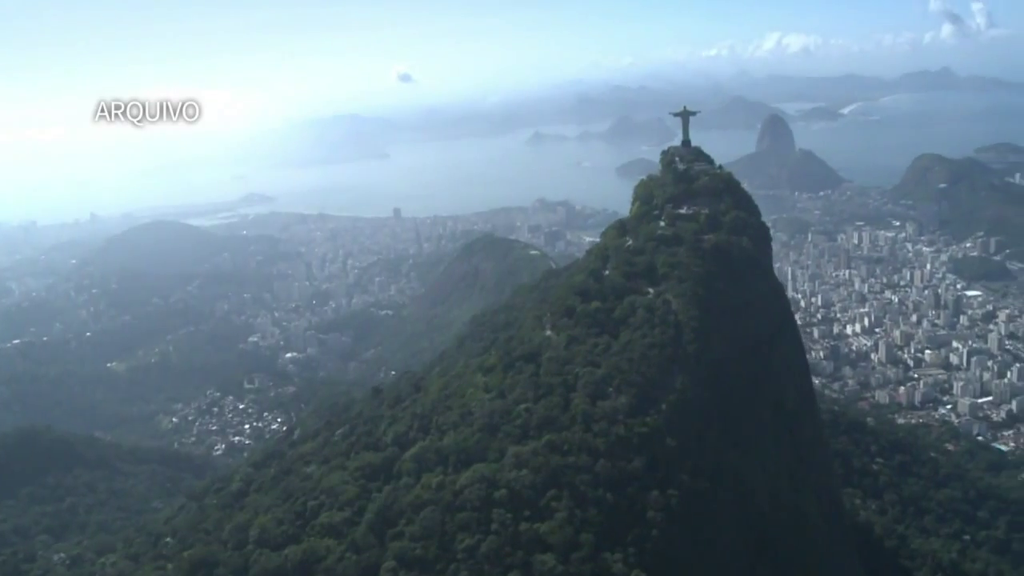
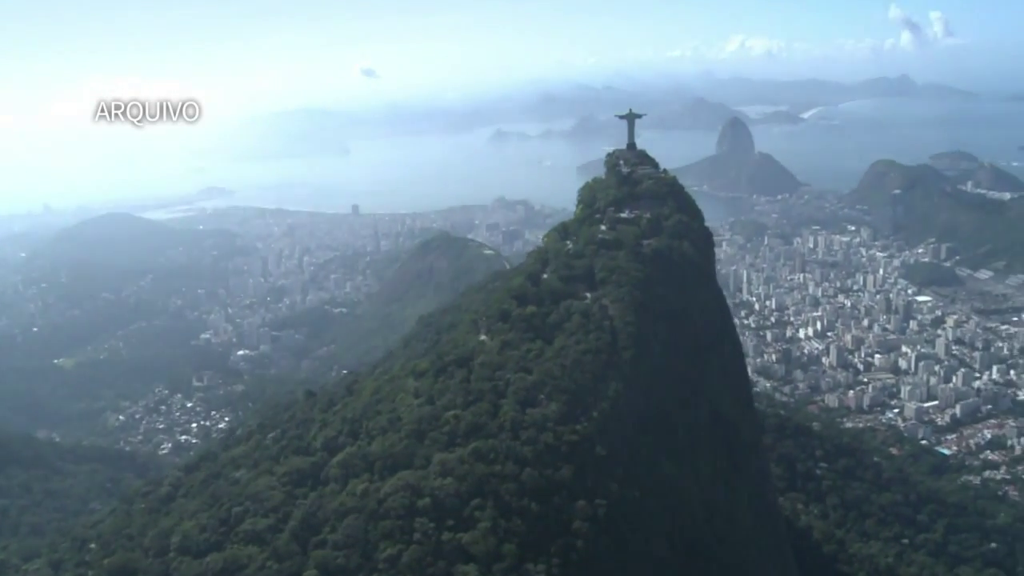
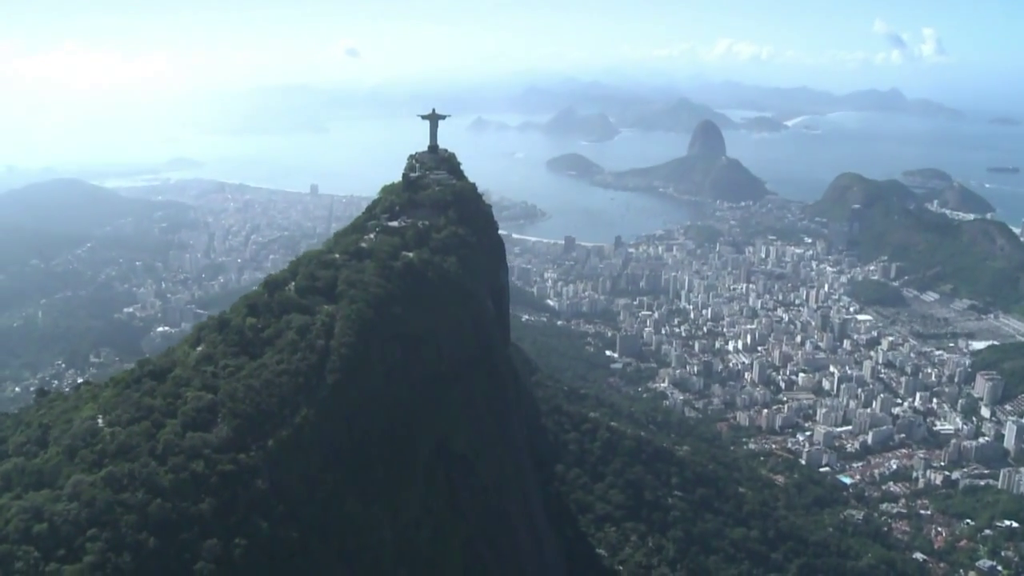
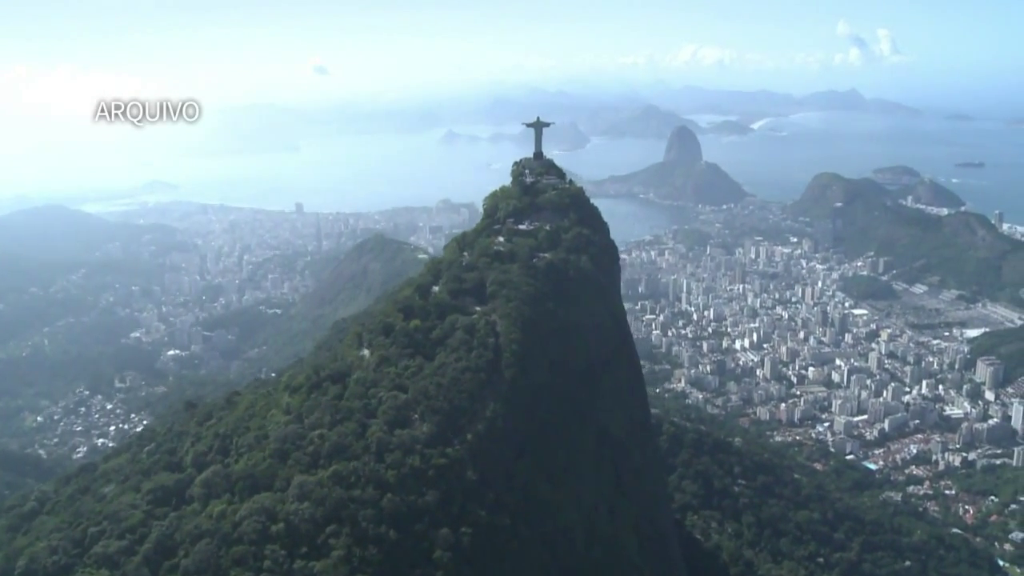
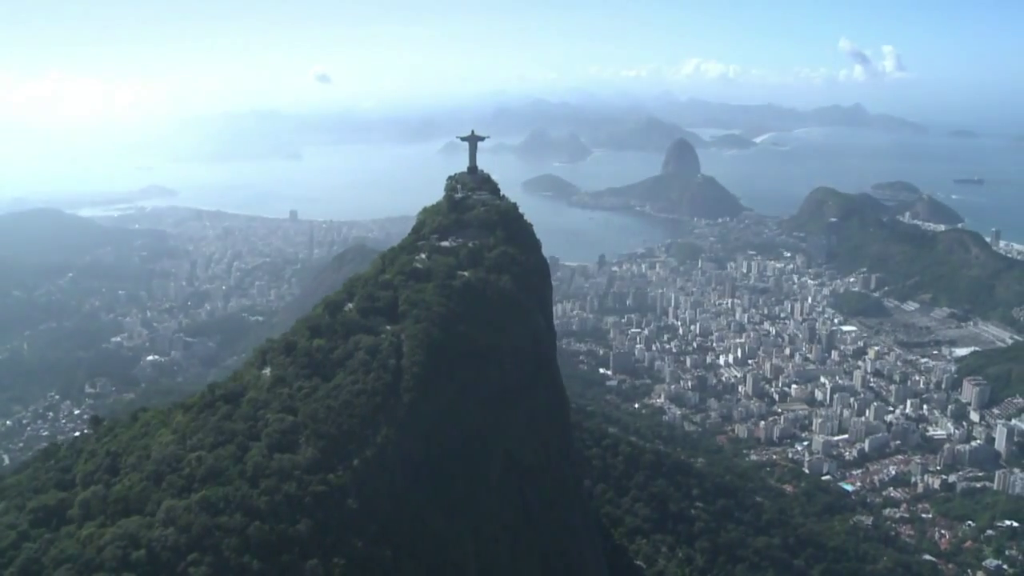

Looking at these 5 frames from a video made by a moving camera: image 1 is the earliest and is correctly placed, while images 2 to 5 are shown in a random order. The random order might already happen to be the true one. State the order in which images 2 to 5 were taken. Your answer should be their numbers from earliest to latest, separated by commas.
2, 4, 5, 3
